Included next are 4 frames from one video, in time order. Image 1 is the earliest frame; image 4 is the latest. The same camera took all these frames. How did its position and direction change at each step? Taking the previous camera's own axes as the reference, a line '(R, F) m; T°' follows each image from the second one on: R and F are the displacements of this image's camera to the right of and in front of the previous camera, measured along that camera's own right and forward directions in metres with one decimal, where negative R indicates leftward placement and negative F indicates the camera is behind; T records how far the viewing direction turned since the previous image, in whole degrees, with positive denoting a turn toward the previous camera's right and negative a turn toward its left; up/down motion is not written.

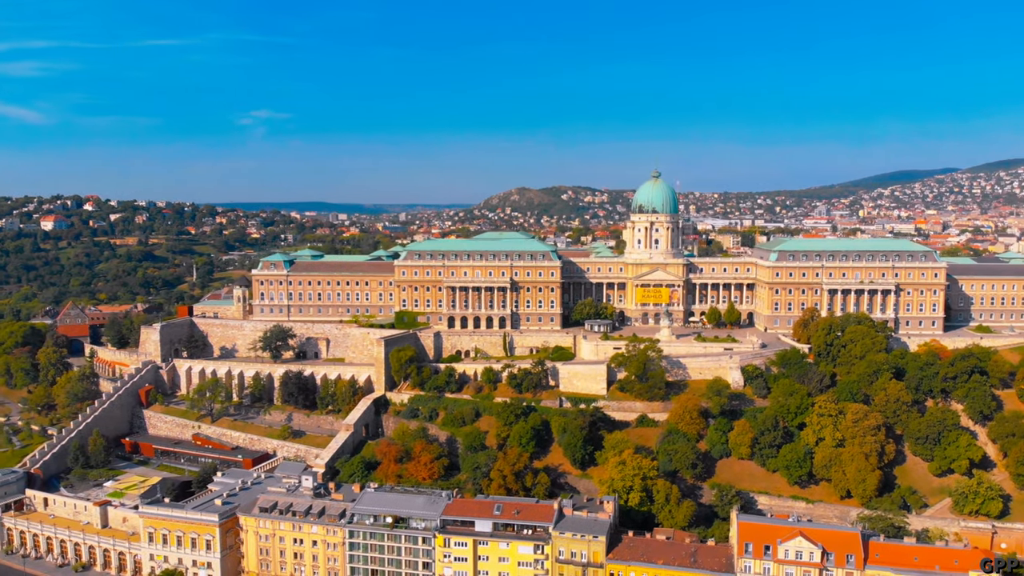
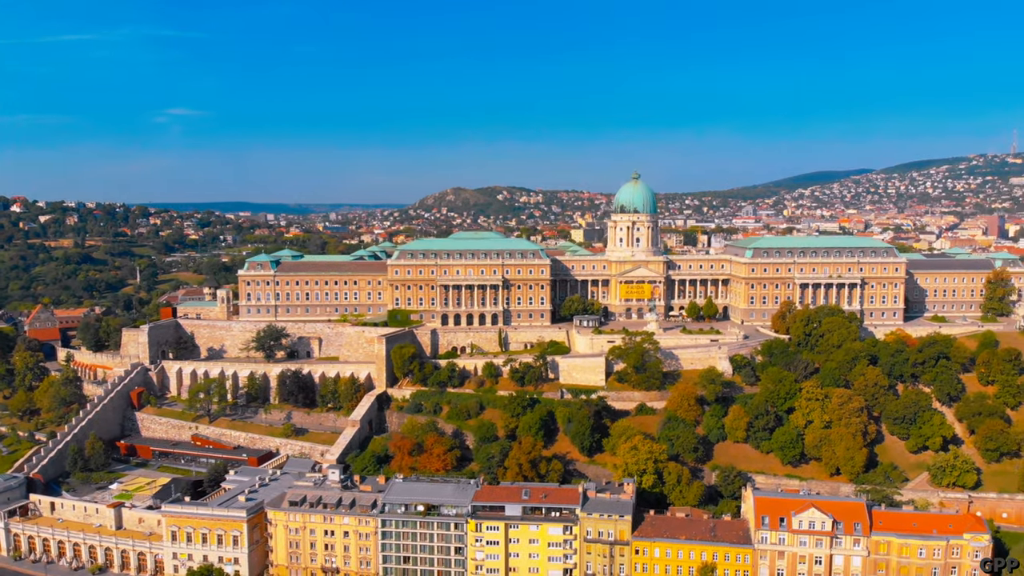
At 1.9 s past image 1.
(-5.9, -2.2) m; +5°
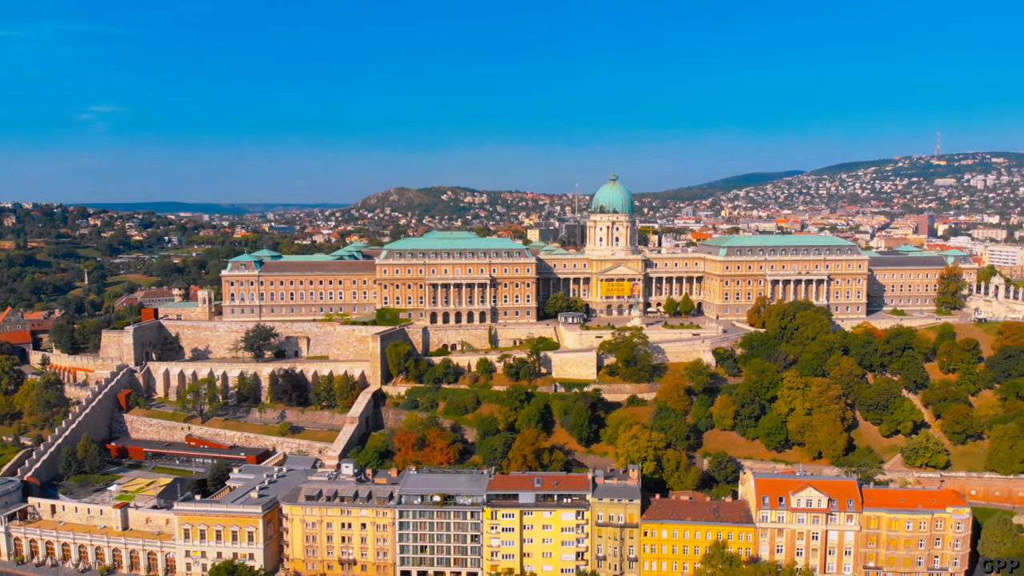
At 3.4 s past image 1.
(-4.6, -1.9) m; +4°
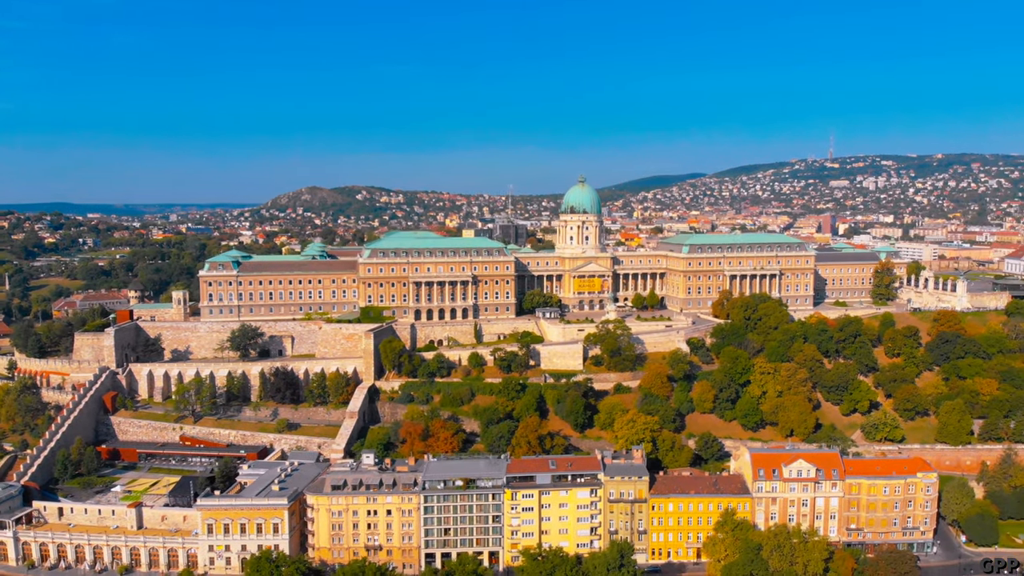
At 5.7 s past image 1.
(-7.2, -3.0) m; +6°
